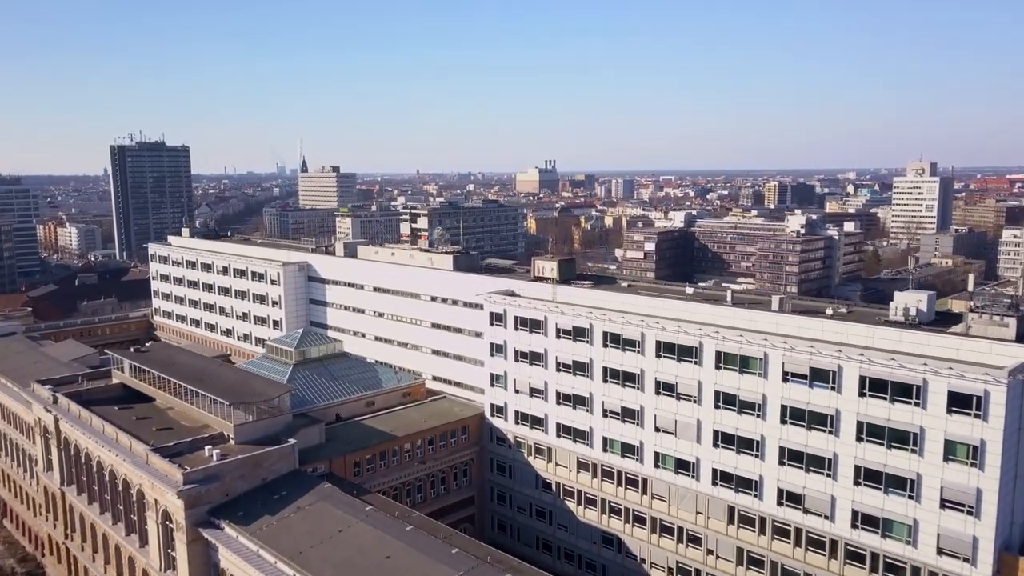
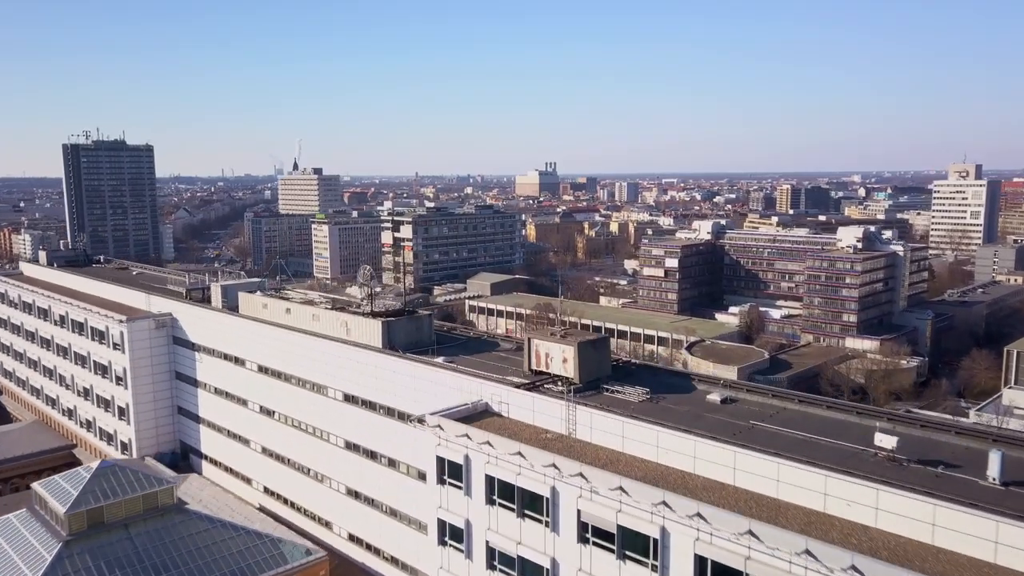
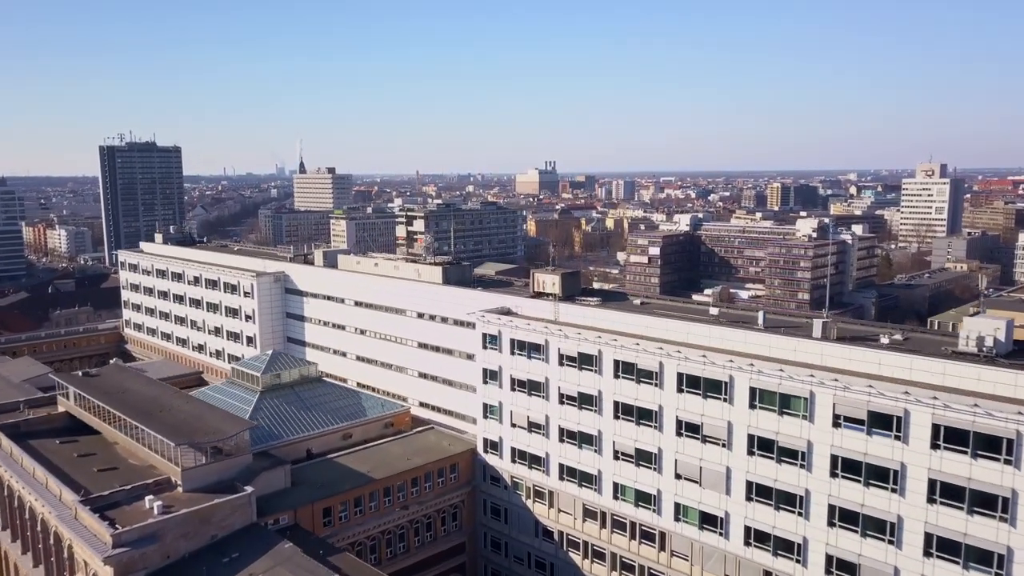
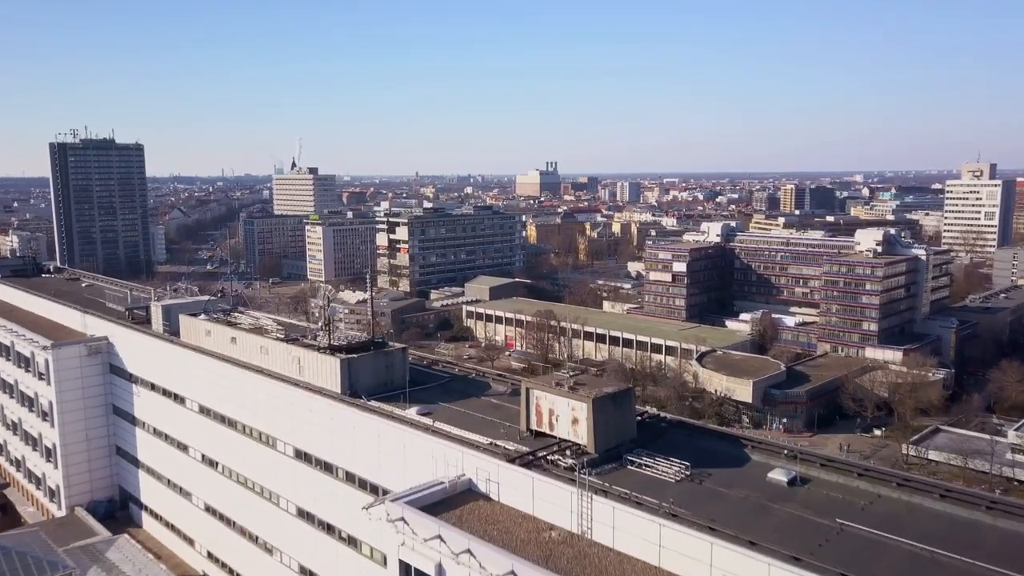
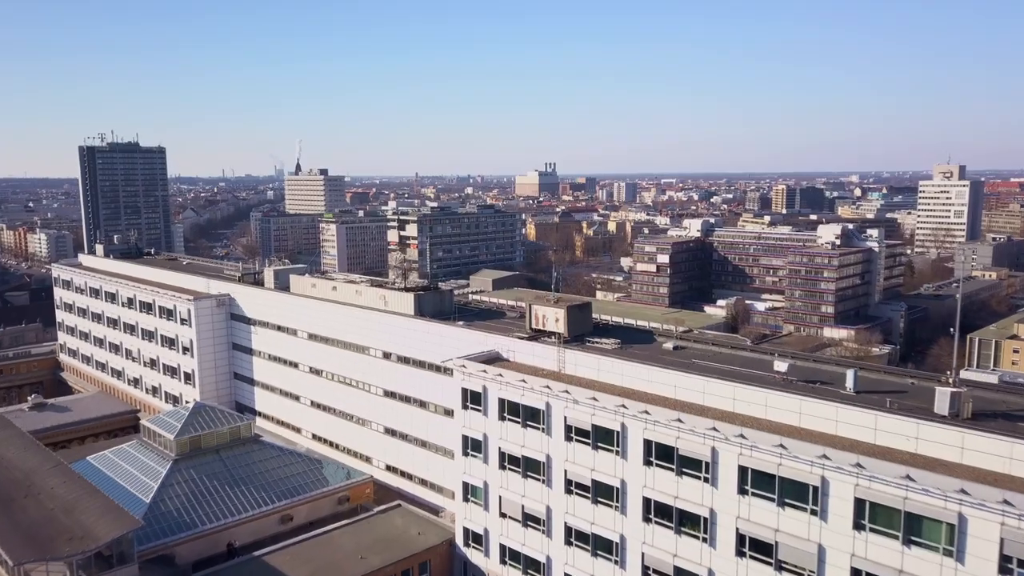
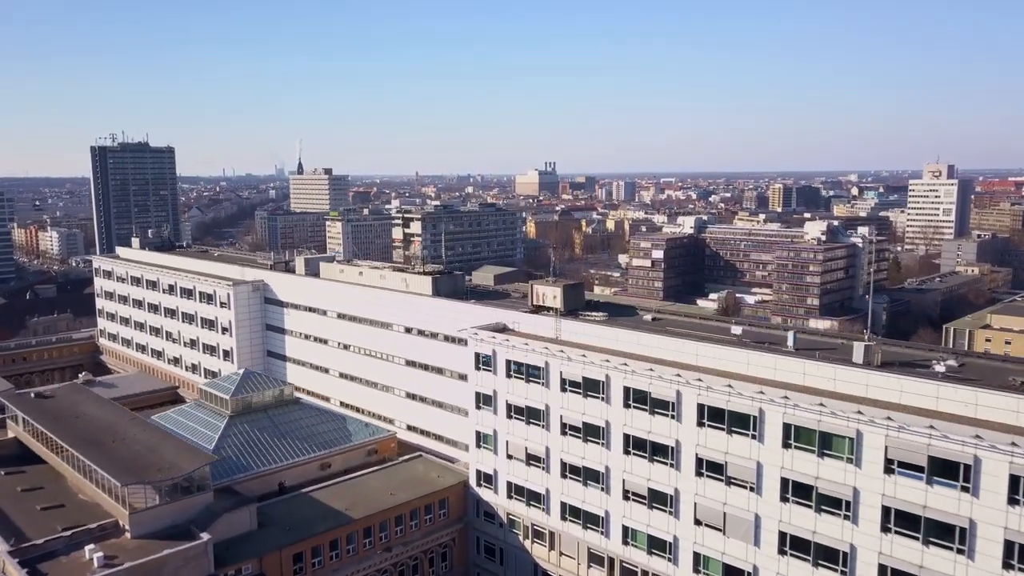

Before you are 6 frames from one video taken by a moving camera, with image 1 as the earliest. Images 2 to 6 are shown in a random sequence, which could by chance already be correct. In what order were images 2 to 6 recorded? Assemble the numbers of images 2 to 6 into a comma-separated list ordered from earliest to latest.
3, 6, 5, 2, 4
